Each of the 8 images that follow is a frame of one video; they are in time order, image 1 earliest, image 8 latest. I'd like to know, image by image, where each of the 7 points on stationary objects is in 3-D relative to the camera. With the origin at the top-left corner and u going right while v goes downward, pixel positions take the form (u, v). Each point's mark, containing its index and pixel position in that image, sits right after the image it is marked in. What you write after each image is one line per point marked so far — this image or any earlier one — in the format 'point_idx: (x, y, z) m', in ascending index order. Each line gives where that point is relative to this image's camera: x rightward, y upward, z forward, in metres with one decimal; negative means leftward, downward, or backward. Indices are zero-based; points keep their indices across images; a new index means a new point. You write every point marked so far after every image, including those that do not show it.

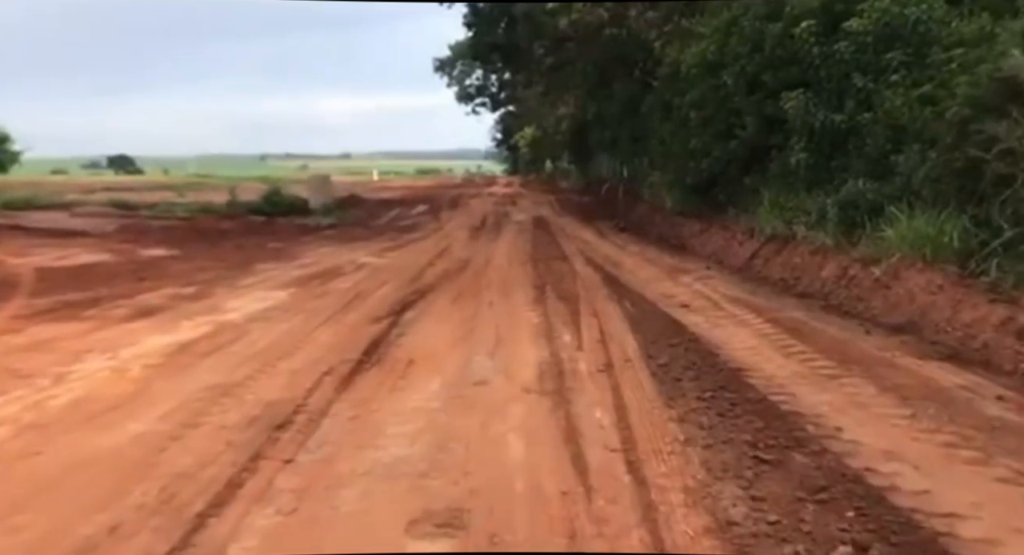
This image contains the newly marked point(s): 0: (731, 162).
0: (+5.0, +2.6, +18.0) m
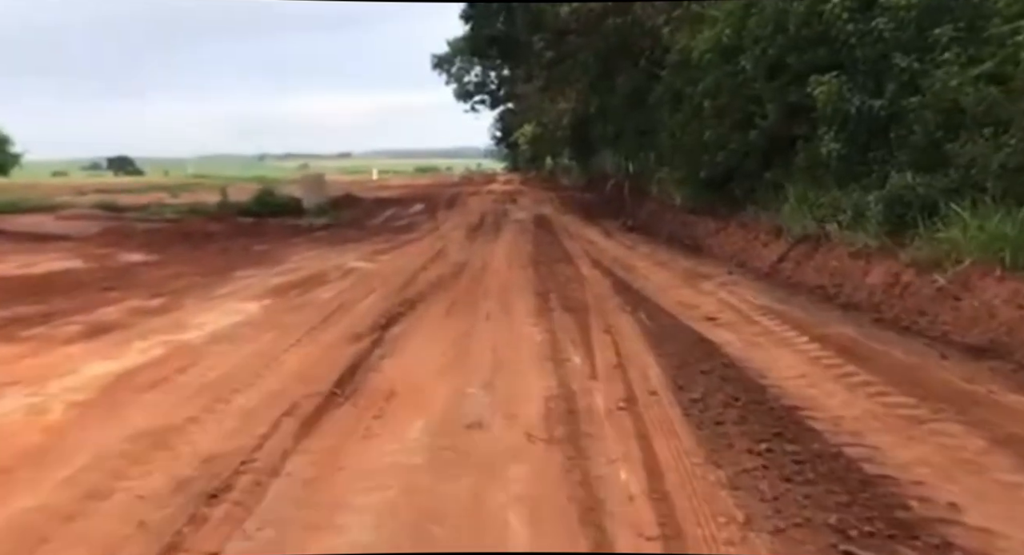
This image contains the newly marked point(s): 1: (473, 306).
0: (+5.0, +2.6, +16.5) m
1: (-0.6, -0.4, +12.1) m
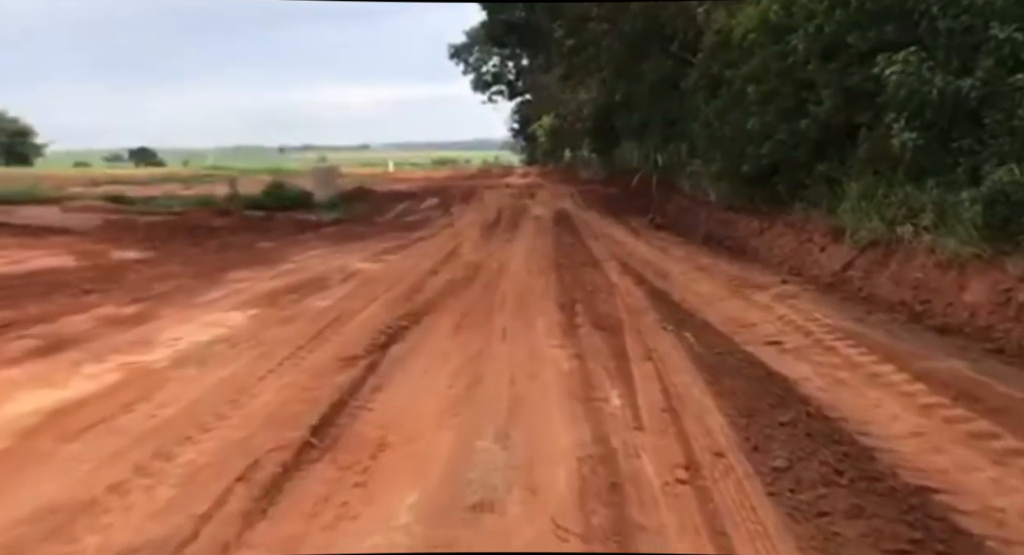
0: (+5.4, +2.5, +14.7) m
1: (-0.3, -0.6, +10.5) m
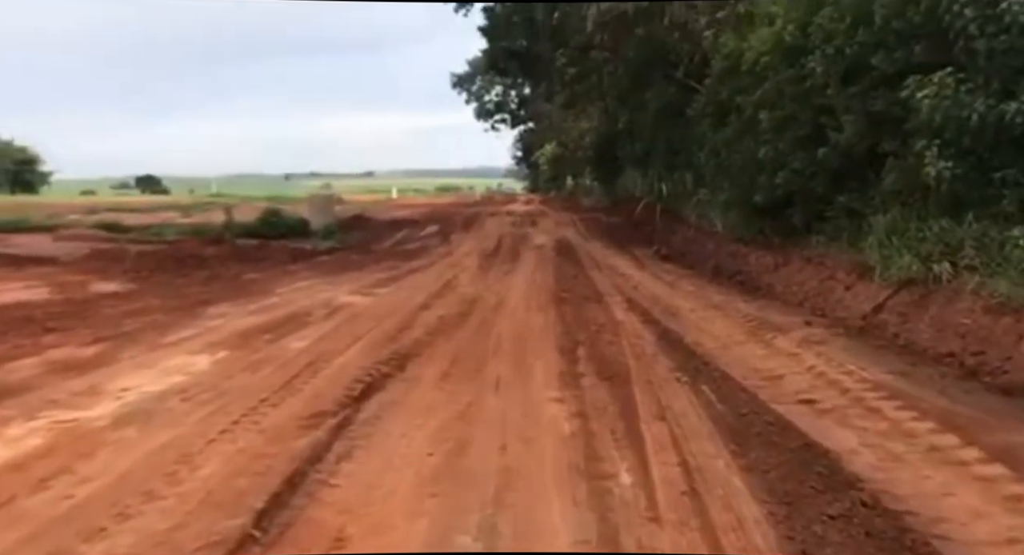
0: (+5.3, +1.8, +13.7) m
1: (-0.4, -1.1, +9.4) m
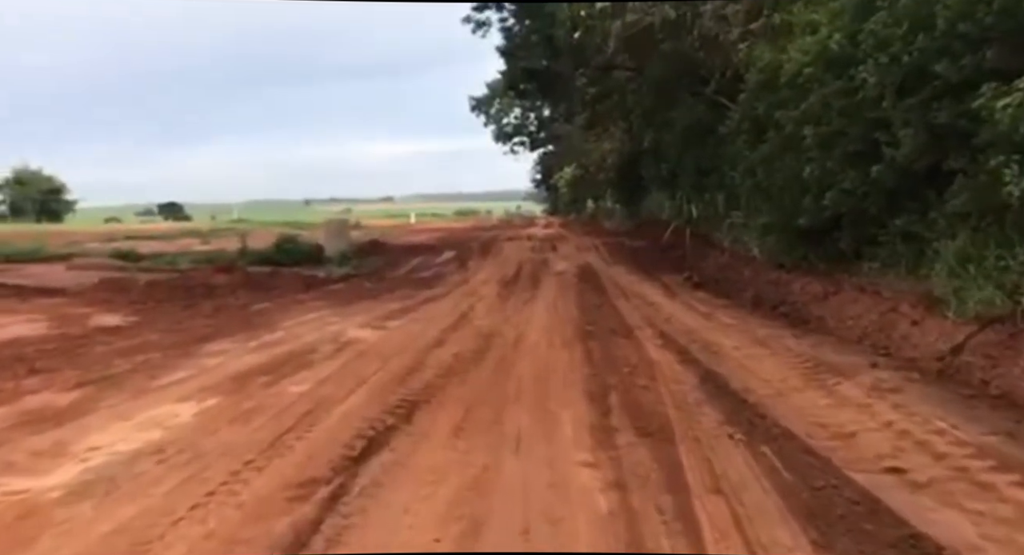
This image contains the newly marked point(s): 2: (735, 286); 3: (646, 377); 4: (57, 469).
0: (+5.7, +1.3, +12.5) m
1: (-0.2, -1.5, +8.3) m
2: (+4.9, -0.2, +17.2) m
3: (+1.6, -1.2, +9.6) m
4: (-4.0, -1.7, +6.8) m
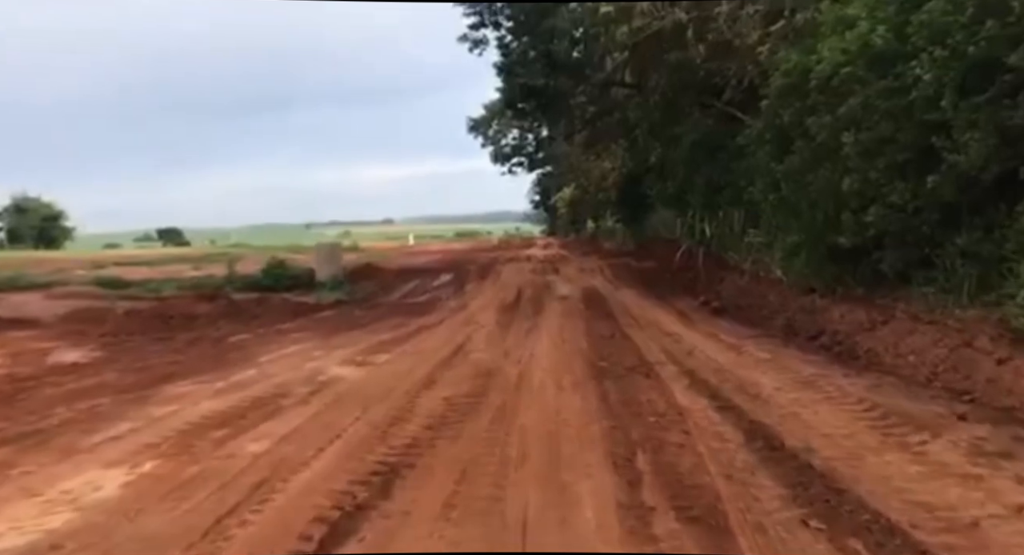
0: (+5.7, +0.9, +10.9) m
1: (-0.1, -1.8, +6.6) m
2: (+4.9, -0.7, +15.6) m
3: (+1.7, -1.5, +7.9) m
4: (-3.9, -2.0, +5.1) m
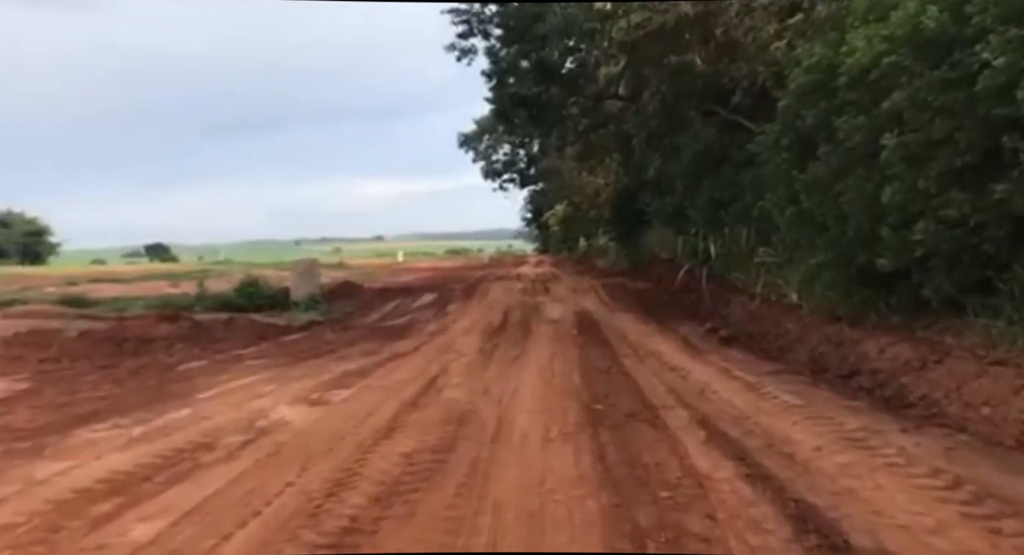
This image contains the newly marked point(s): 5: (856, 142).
0: (+5.4, +0.6, +9.0) m
1: (-0.3, -2.0, +4.6) m
2: (+4.6, -1.2, +13.6) m
3: (+1.4, -1.8, +5.9) m
4: (-4.2, -2.1, +3.1) m
5: (+4.9, +1.9, +11.1) m
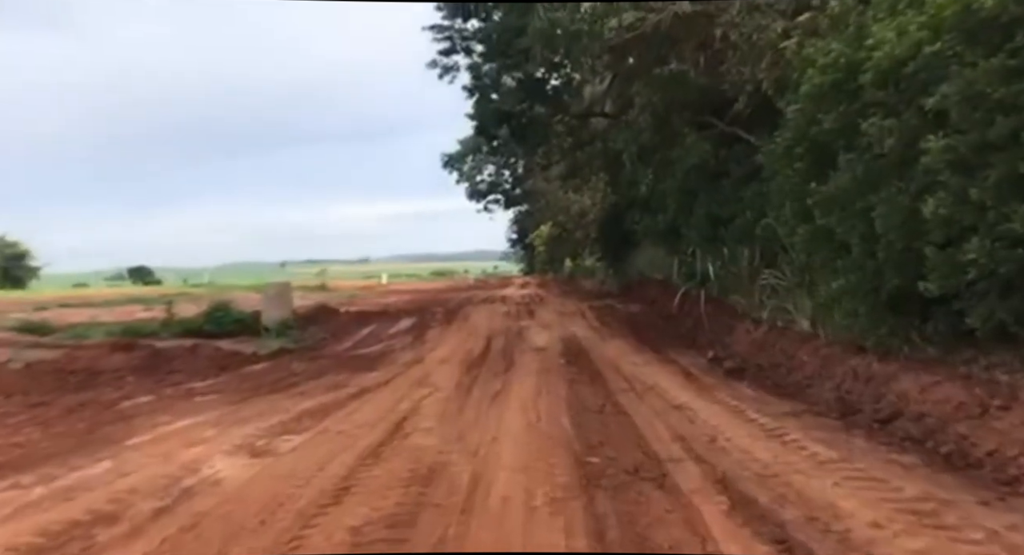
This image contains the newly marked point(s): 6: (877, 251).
0: (+5.2, +0.3, +7.5) m
1: (-0.5, -2.1, +2.9) m
2: (+4.3, -1.5, +12.0) m
3: (+1.3, -2.0, +4.2) m
4: (-4.3, -2.2, +1.3) m
5: (+4.6, +1.6, +9.6) m
6: (+4.7, +0.3, +10.6) m
